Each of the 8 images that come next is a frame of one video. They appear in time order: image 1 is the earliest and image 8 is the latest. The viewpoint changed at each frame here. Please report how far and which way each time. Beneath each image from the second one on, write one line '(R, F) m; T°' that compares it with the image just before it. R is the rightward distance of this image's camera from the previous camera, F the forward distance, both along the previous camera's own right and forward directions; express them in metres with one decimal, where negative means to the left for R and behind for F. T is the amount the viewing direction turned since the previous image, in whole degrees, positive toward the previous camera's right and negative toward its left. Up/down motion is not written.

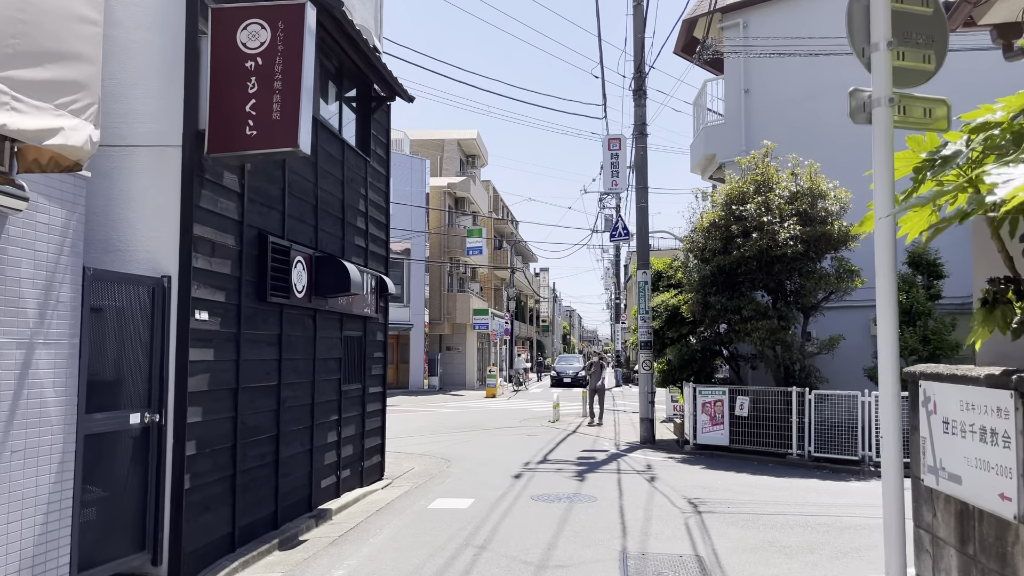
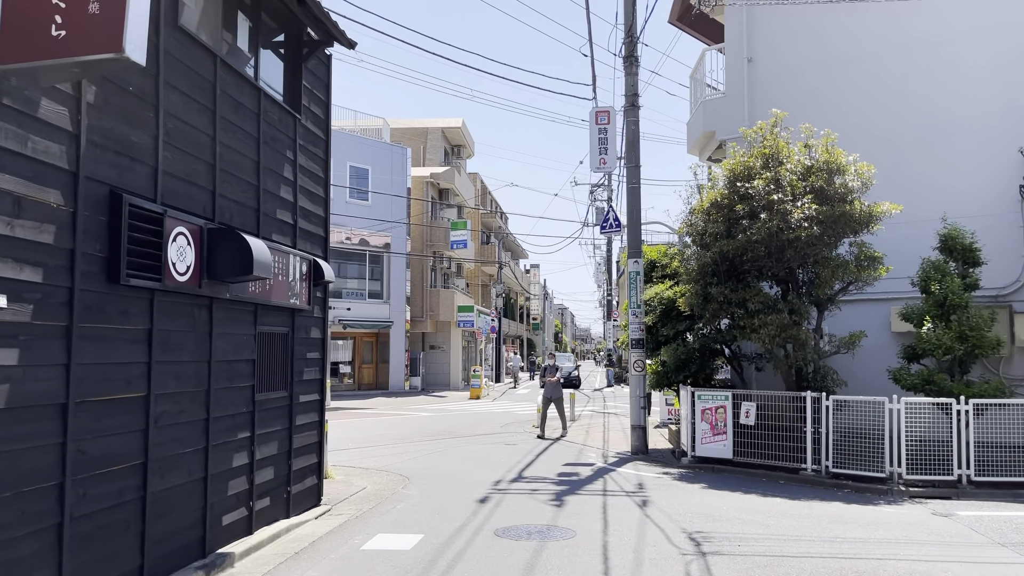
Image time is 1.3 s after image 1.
(+0.3, +1.8) m; 0°
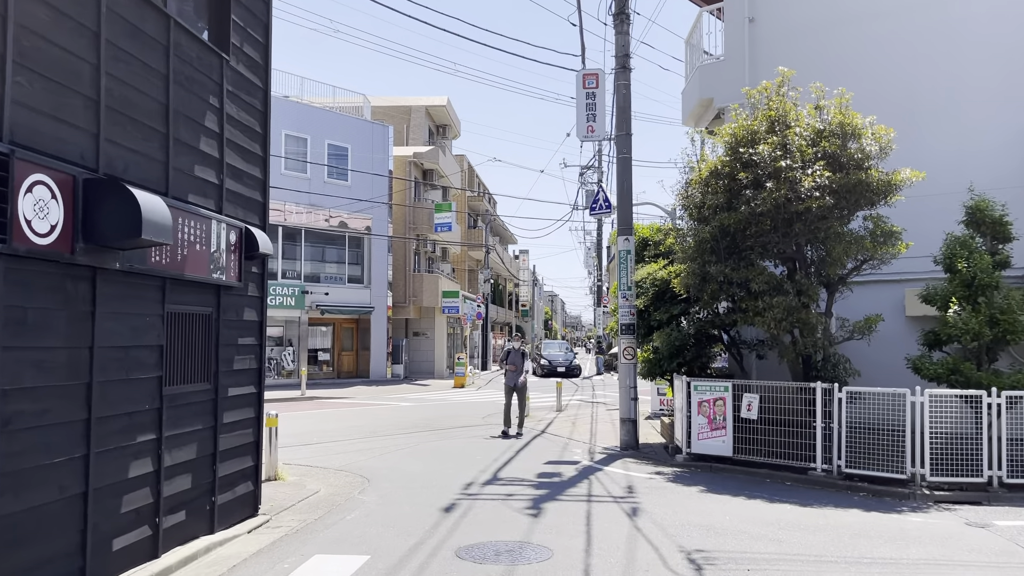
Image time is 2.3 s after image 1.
(+0.2, +1.2) m; +1°
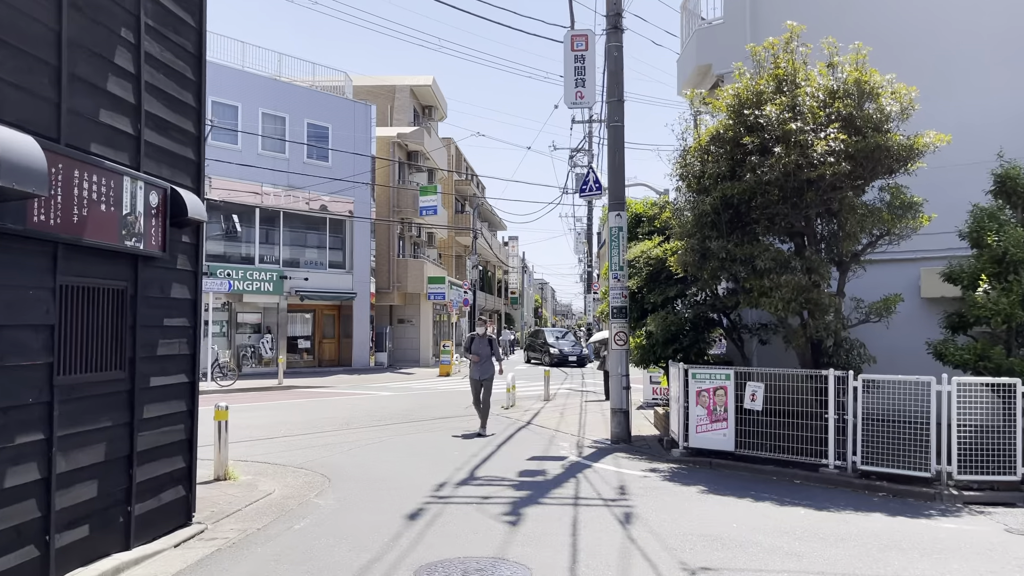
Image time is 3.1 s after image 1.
(+0.1, +1.0) m; +1°
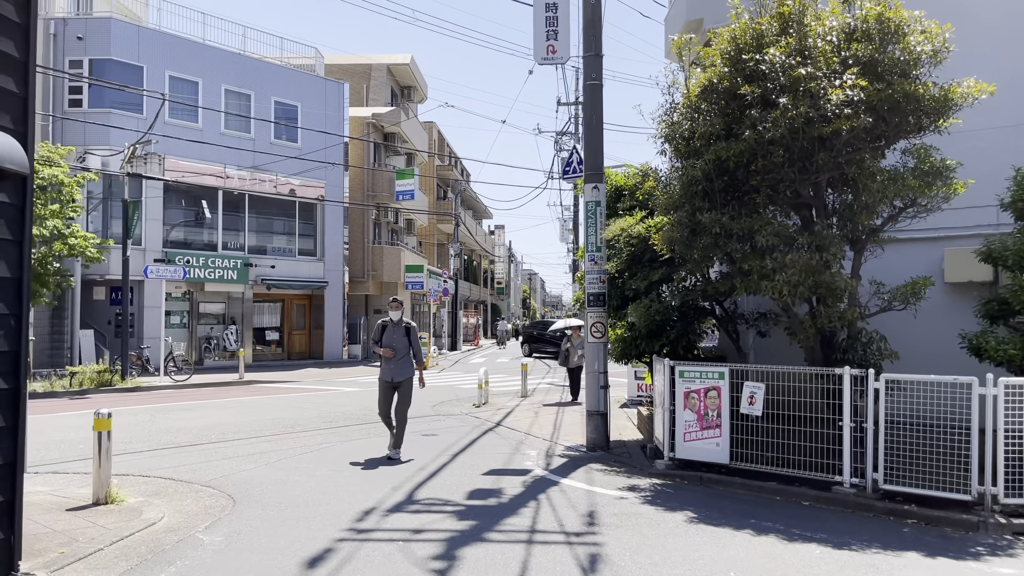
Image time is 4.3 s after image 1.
(+0.4, +1.6) m; +1°
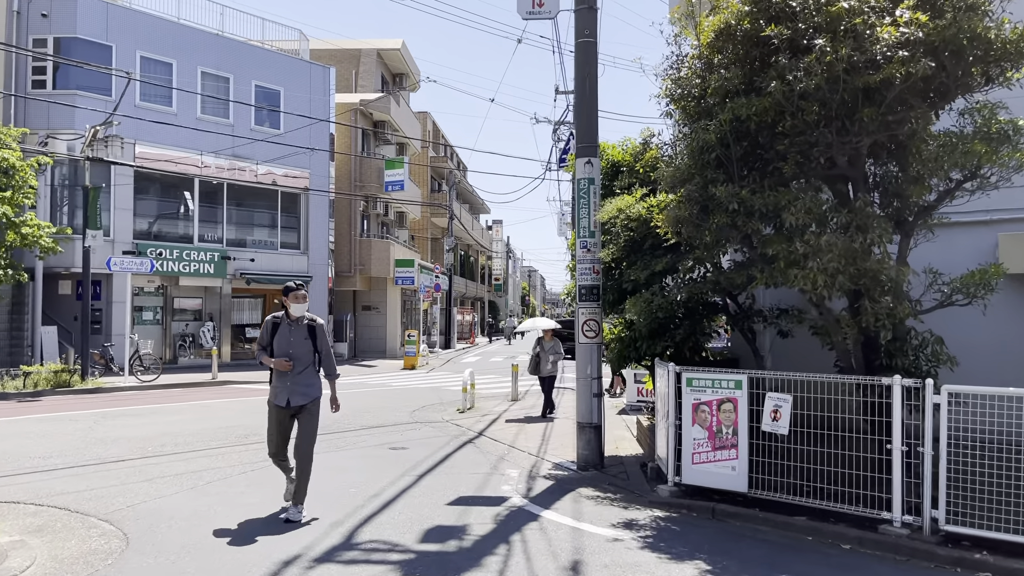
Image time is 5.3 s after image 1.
(+0.2, +1.4) m; 0°
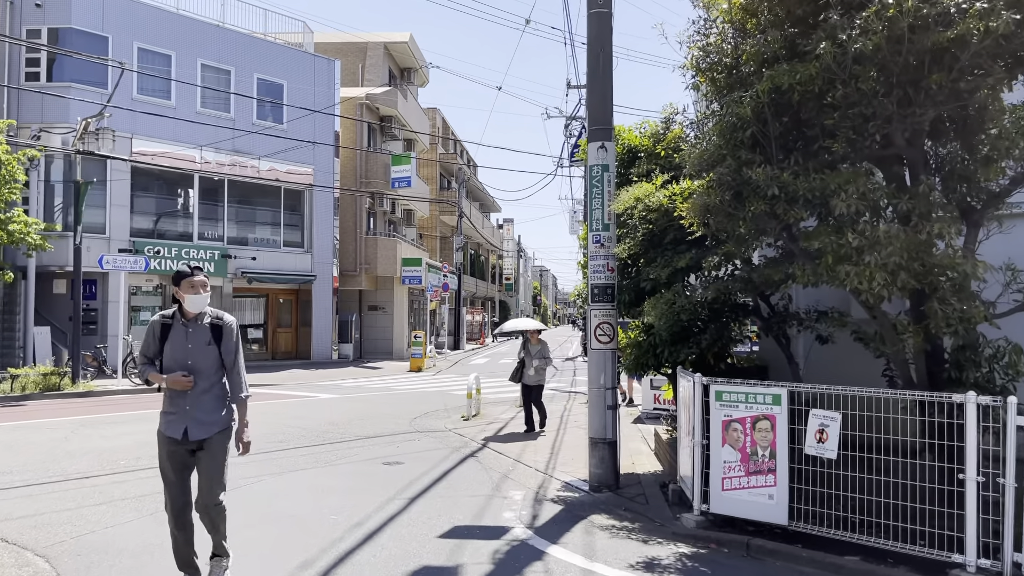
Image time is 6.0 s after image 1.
(+0.1, +0.9) m; -1°
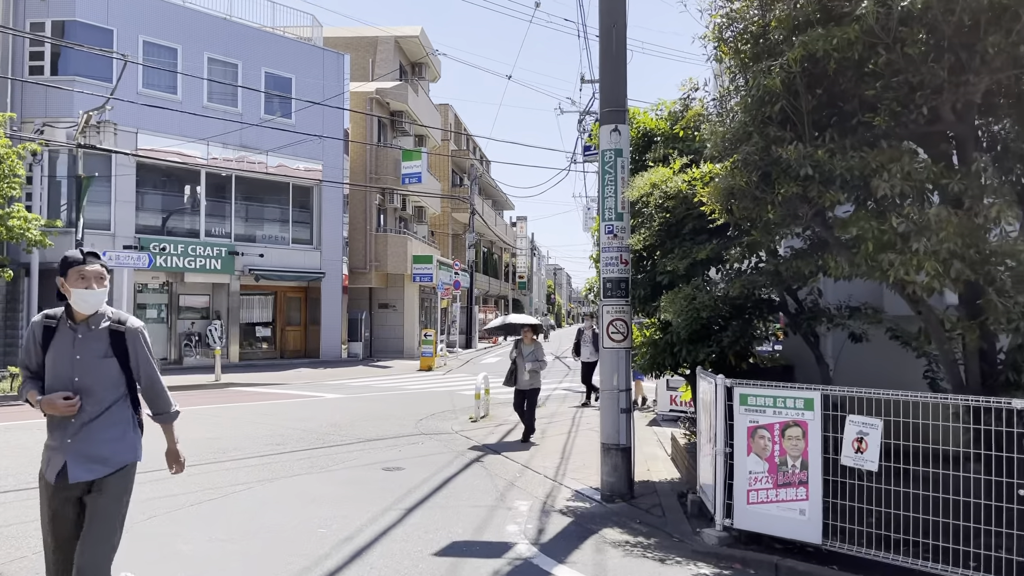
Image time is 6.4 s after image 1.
(+0.1, +0.5) m; -1°
